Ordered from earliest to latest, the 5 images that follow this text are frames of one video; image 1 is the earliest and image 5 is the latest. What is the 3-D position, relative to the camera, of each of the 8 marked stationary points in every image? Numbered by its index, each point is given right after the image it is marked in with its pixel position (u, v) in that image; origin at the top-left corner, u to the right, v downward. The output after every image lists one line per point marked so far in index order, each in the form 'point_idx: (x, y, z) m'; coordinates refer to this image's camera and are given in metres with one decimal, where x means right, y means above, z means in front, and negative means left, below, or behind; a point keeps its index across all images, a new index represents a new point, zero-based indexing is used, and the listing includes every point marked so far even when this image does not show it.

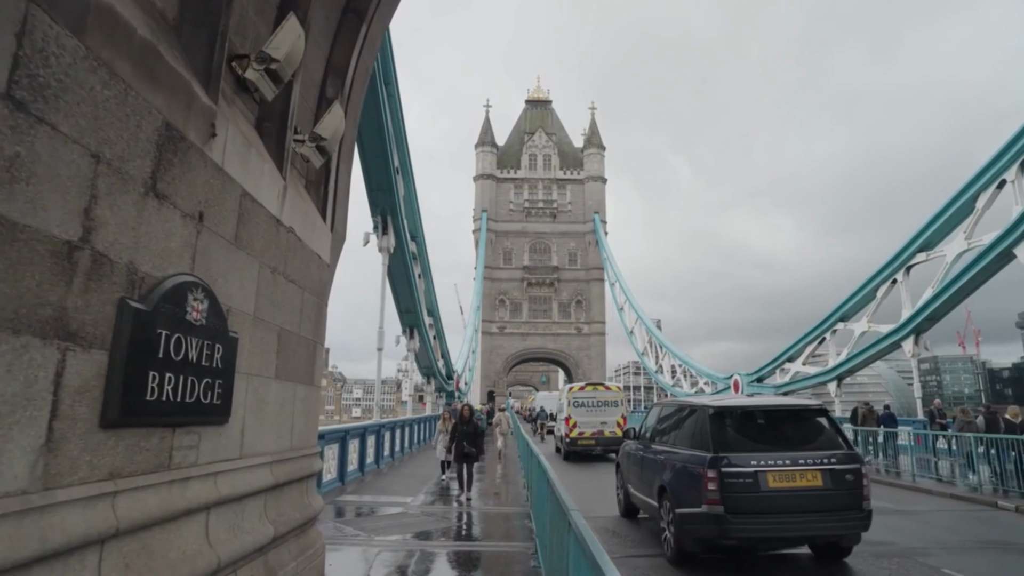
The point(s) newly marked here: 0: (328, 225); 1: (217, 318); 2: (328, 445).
0: (-1.5, +0.5, +5.3) m
1: (-1.4, -0.1, +3.0) m
2: (-2.9, -2.5, +9.9) m
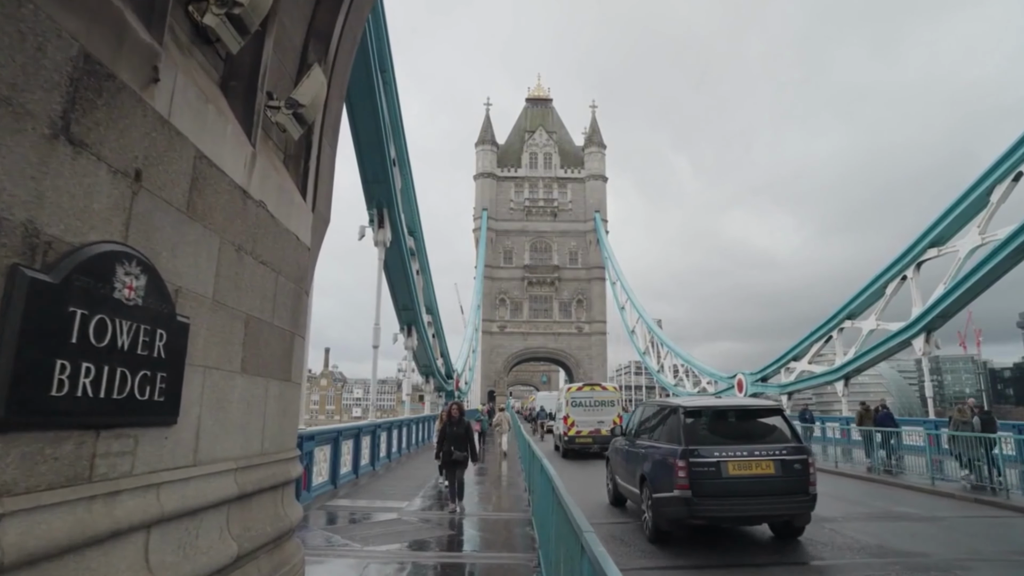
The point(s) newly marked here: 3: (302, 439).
0: (-1.5, +0.6, +4.8) m
1: (-1.4, 0.0, +2.5) m
2: (-2.9, -2.4, +9.4) m
3: (-2.8, -2.0, +8.5) m
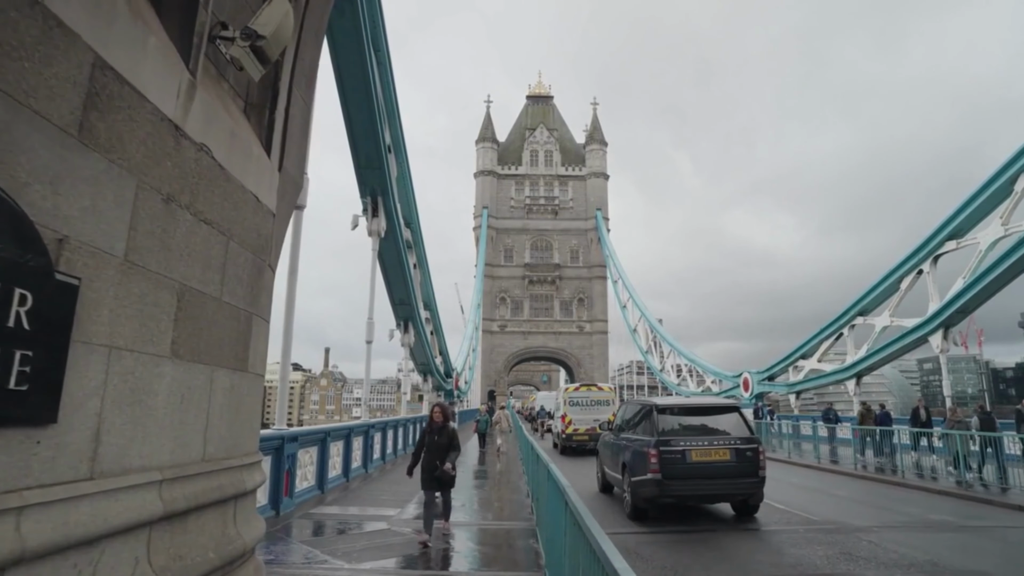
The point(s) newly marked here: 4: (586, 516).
0: (-1.5, +0.8, +4.0) m
1: (-1.4, +0.1, +1.8) m
2: (-2.8, -2.2, +8.6) m
3: (-2.8, -1.9, +7.8) m
4: (+0.5, -1.4, +3.9) m
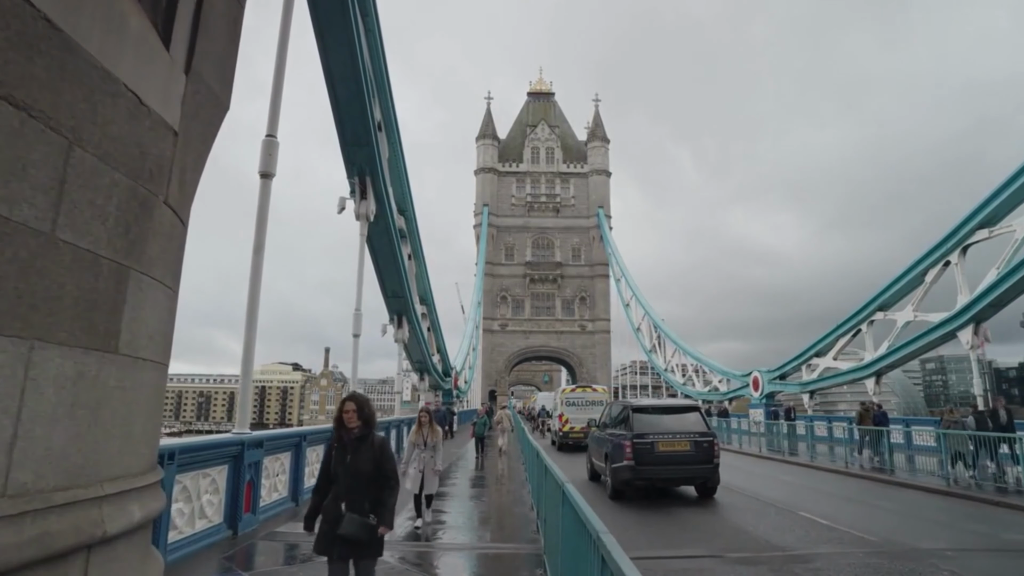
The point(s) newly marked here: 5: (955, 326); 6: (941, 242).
0: (-1.5, +1.0, +2.9) m
1: (-1.4, +0.3, +0.6) m
2: (-2.8, -2.0, +7.4) m
3: (-2.8, -1.7, +6.6) m
4: (+0.5, -1.2, +2.7) m
5: (+12.8, -1.1, +18.4) m
6: (+13.0, +1.4, +19.3) m
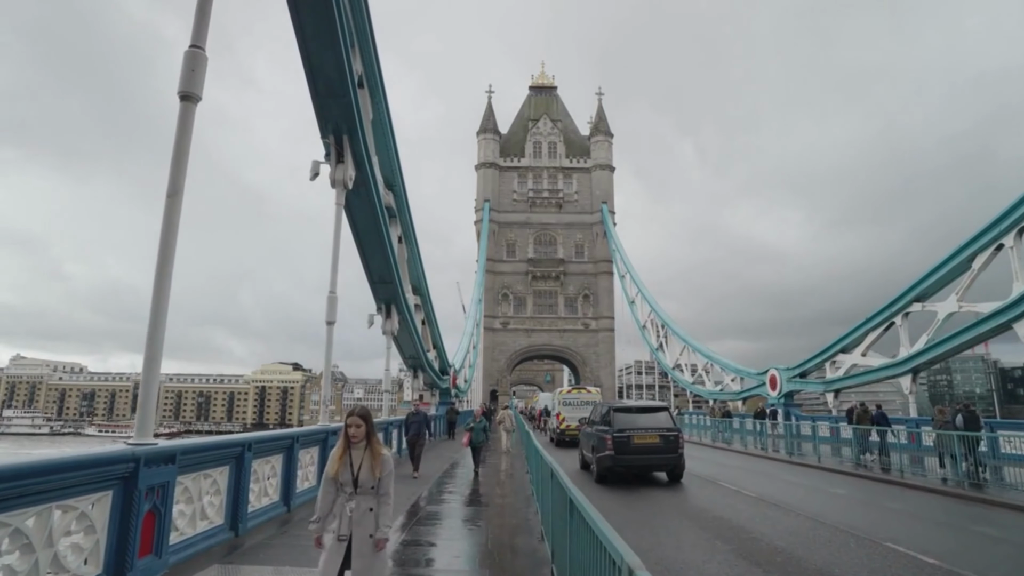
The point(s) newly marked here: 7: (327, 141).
0: (-1.5, +1.3, +1.0) m
1: (-1.3, +0.7, -1.3) m
2: (-2.8, -1.6, +5.6) m
3: (-2.7, -1.3, +4.7) m
4: (+0.5, -0.8, +0.8) m
5: (+12.9, -0.7, +16.4) m
6: (+13.1, +1.7, +17.3) m
7: (-3.3, +2.6, +11.3) m
